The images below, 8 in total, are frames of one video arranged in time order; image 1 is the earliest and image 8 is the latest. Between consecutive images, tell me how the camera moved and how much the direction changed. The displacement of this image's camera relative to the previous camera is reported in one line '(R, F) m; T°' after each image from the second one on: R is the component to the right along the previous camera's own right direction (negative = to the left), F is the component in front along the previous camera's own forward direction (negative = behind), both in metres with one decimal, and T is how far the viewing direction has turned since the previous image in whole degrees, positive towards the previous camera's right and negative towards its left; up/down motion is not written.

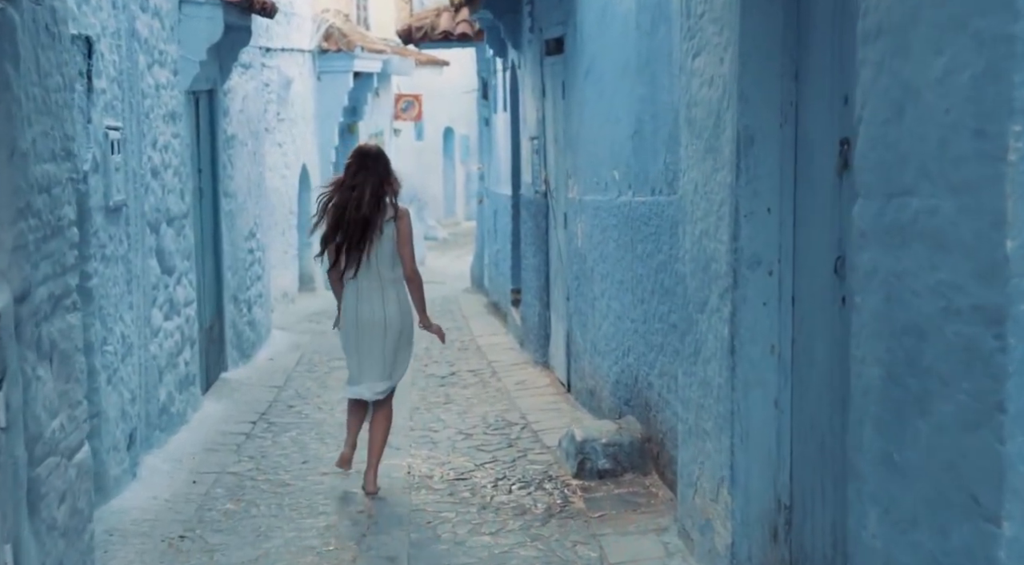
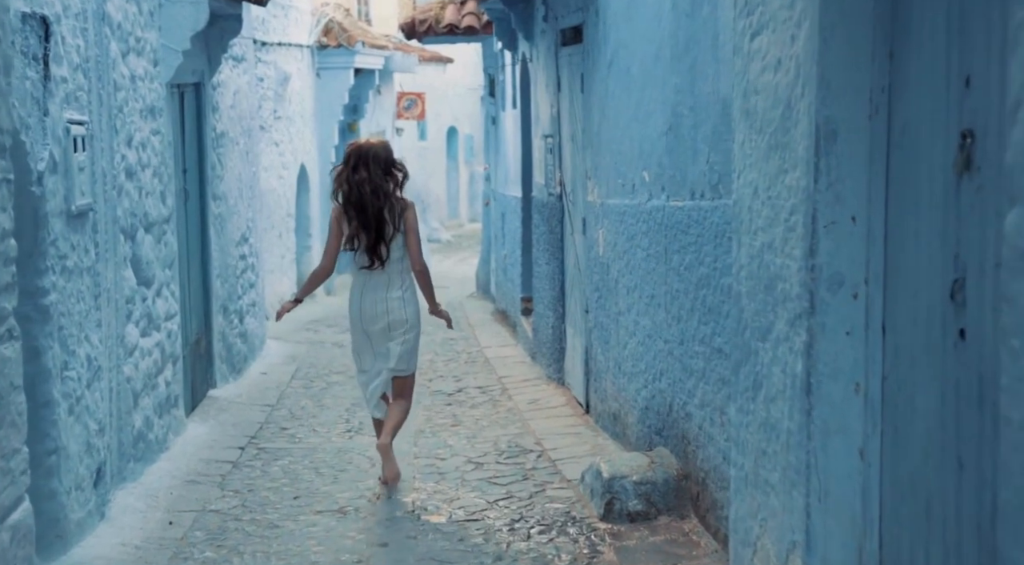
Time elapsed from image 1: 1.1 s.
(-0.1, +0.8) m; 0°
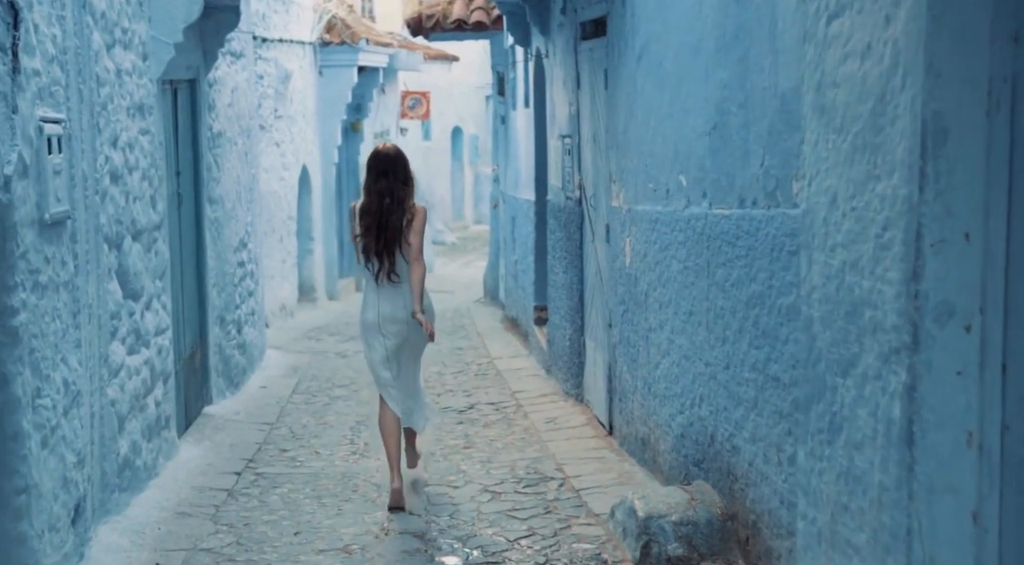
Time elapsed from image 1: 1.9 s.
(-0.1, +0.6) m; 0°
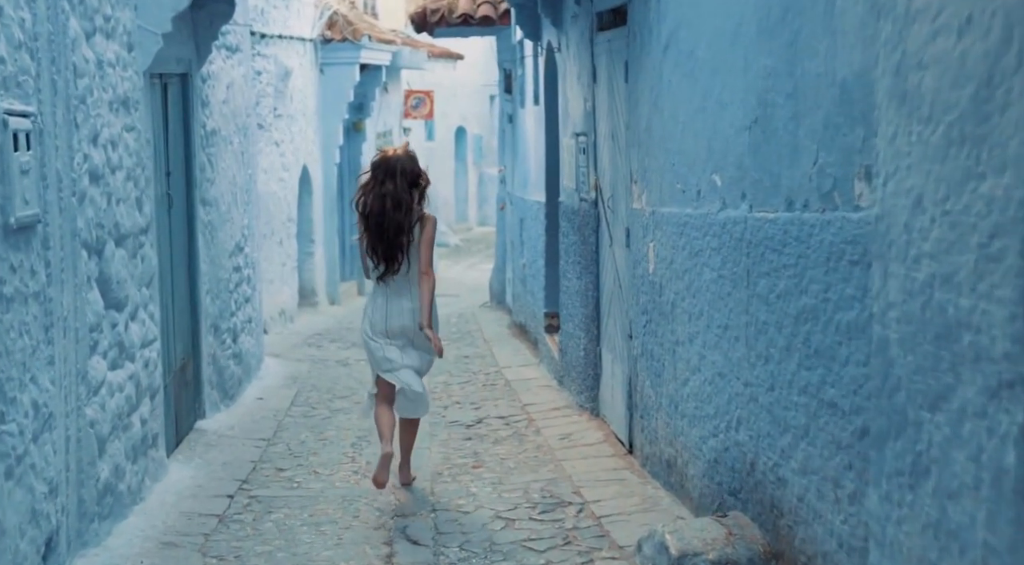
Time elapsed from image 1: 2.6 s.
(-0.1, +0.5) m; 0°
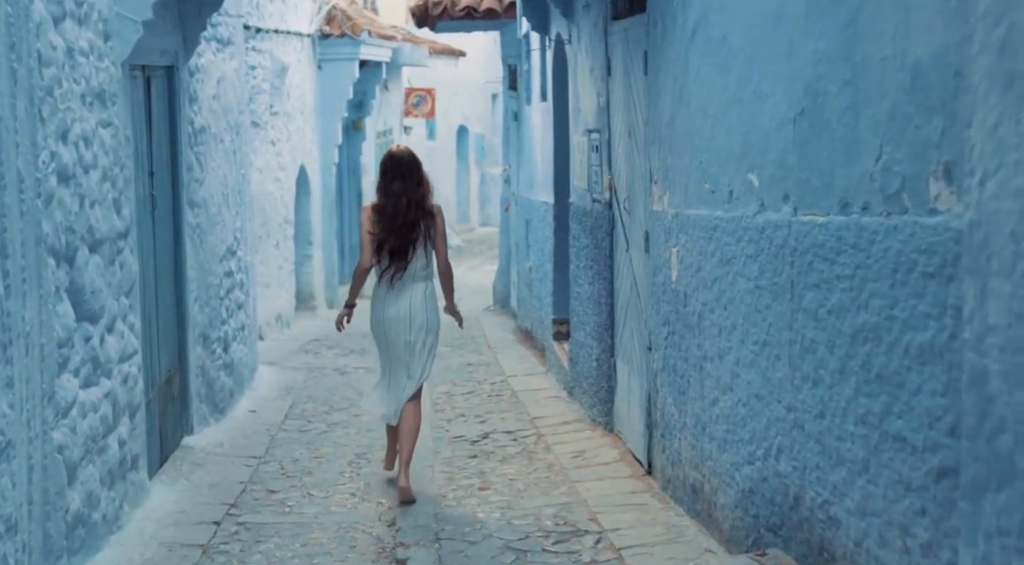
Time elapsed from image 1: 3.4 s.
(0.0, +0.5) m; 0°
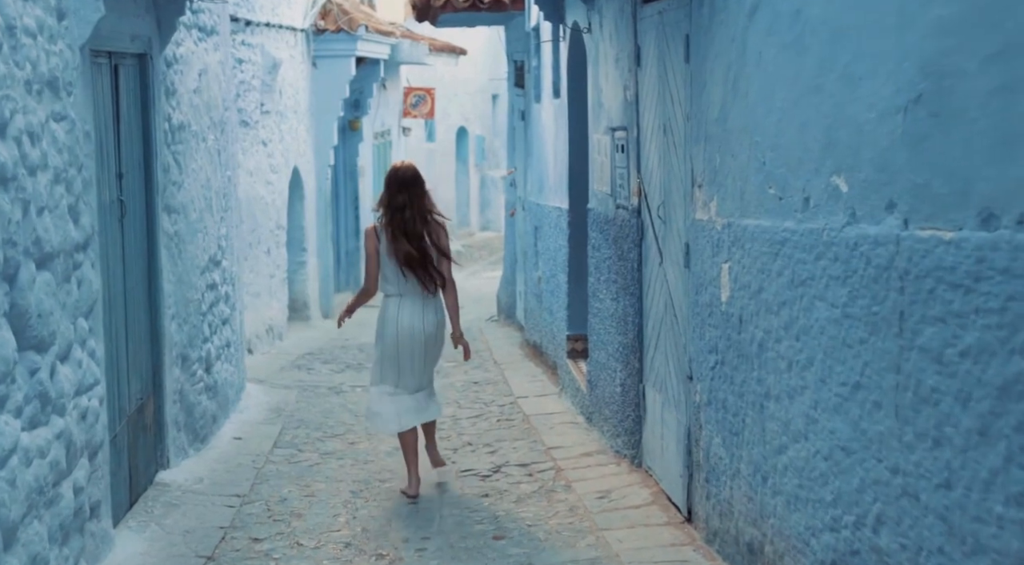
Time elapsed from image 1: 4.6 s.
(-0.1, +0.9) m; 0°
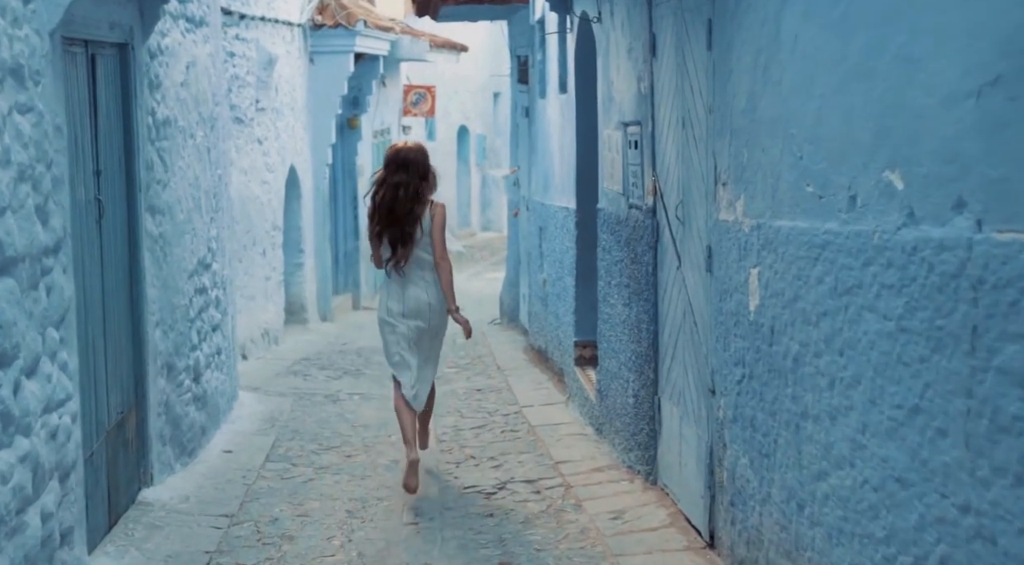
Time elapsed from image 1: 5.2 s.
(0.0, +0.5) m; 0°
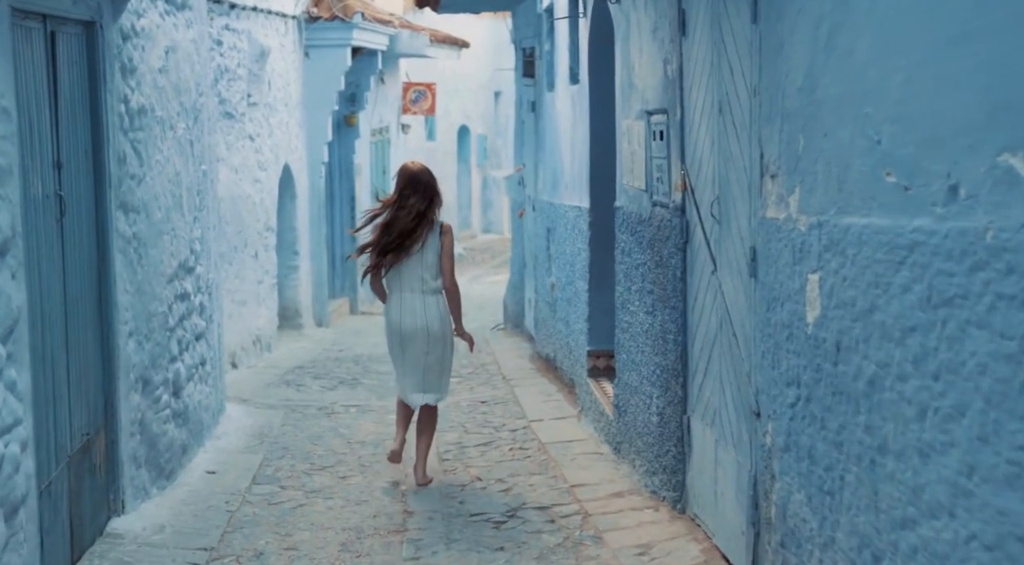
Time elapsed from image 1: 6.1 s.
(-0.1, +0.7) m; 0°
